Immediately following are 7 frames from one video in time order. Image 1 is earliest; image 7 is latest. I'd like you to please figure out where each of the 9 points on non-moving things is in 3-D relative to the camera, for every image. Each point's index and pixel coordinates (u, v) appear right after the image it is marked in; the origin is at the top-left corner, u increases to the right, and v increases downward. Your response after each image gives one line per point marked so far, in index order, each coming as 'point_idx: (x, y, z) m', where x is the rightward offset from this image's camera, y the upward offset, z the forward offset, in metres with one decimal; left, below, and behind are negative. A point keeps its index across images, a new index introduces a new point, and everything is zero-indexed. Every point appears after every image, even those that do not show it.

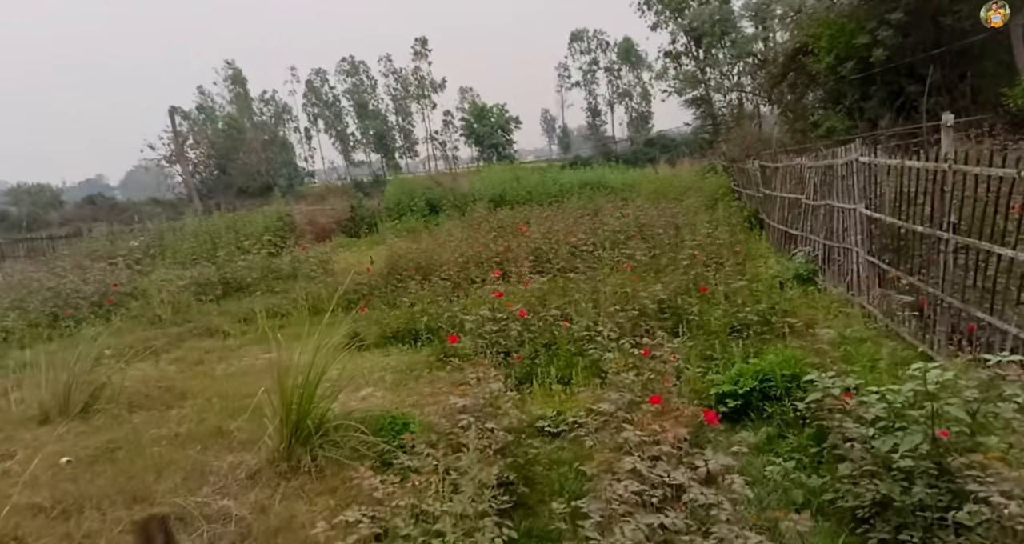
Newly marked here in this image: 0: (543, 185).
0: (+0.5, +2.1, +14.4) m
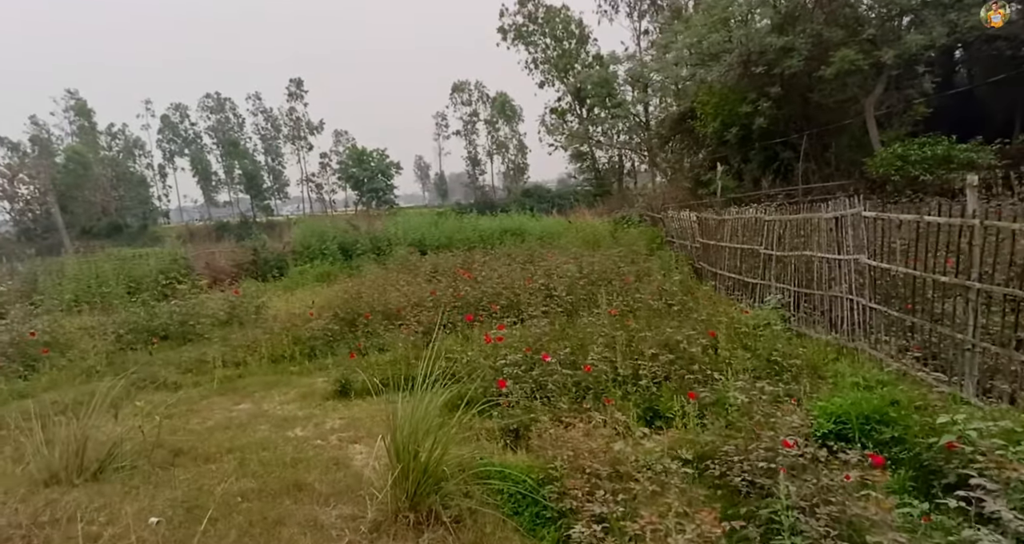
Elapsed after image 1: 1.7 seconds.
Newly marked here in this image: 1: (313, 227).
0: (-1.3, +1.0, +14.5) m
1: (-4.9, +1.1, +15.5) m
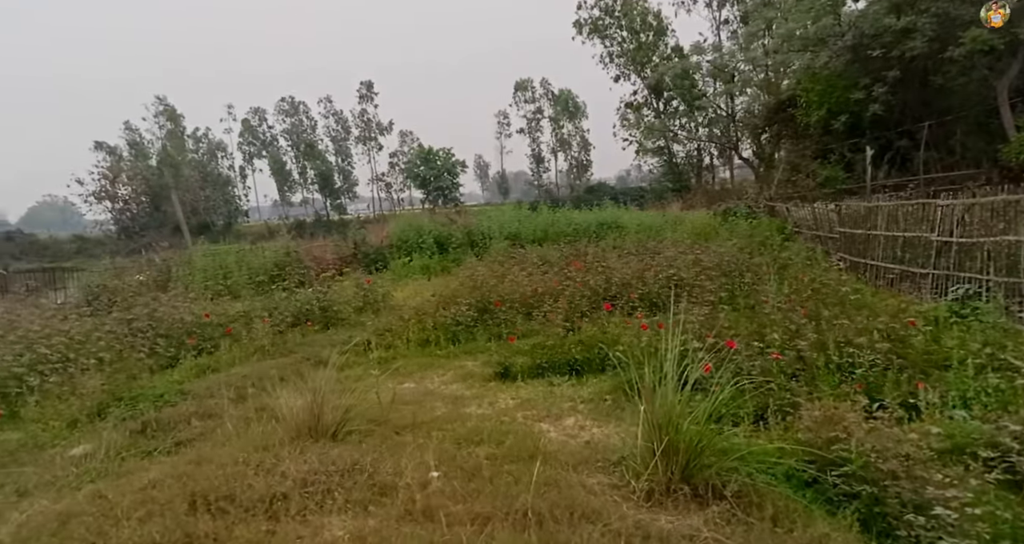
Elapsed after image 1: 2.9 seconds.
0: (+1.0, +1.2, +14.5) m
1: (-2.5, +1.3, +15.9) m
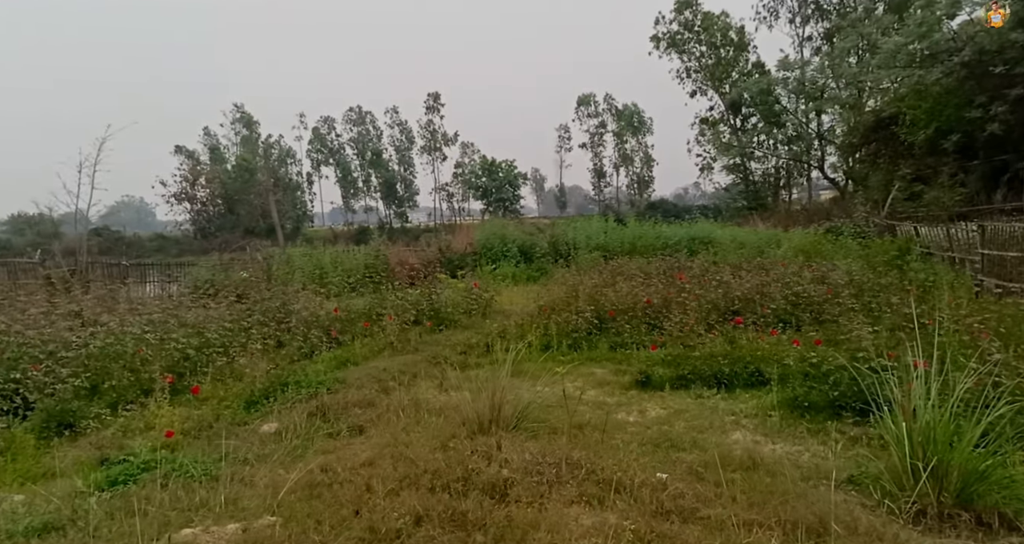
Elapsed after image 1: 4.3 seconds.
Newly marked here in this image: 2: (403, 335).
0: (+3.0, +0.9, +14.3) m
1: (-0.4, +1.1, +16.0) m
2: (-1.1, -0.7, +6.2) m
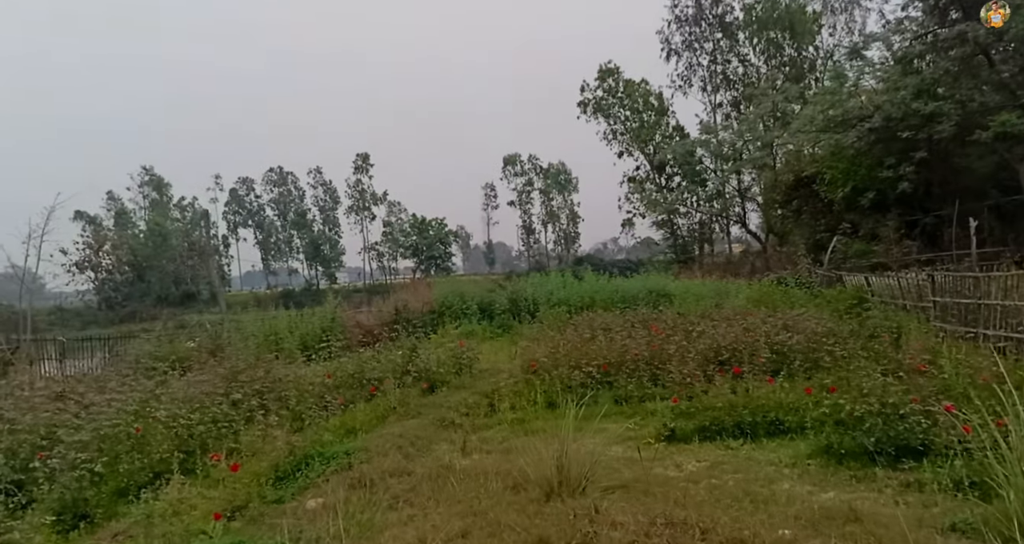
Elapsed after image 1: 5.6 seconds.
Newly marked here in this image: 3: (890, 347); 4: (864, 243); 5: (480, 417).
0: (+2.1, -0.3, +14.6) m
1: (-1.4, -0.4, +16.0) m
2: (-1.1, -1.2, +6.0) m
3: (+3.6, -0.7, +6.0) m
4: (+7.8, +0.6, +14.1) m
5: (-0.3, -1.3, +5.8) m
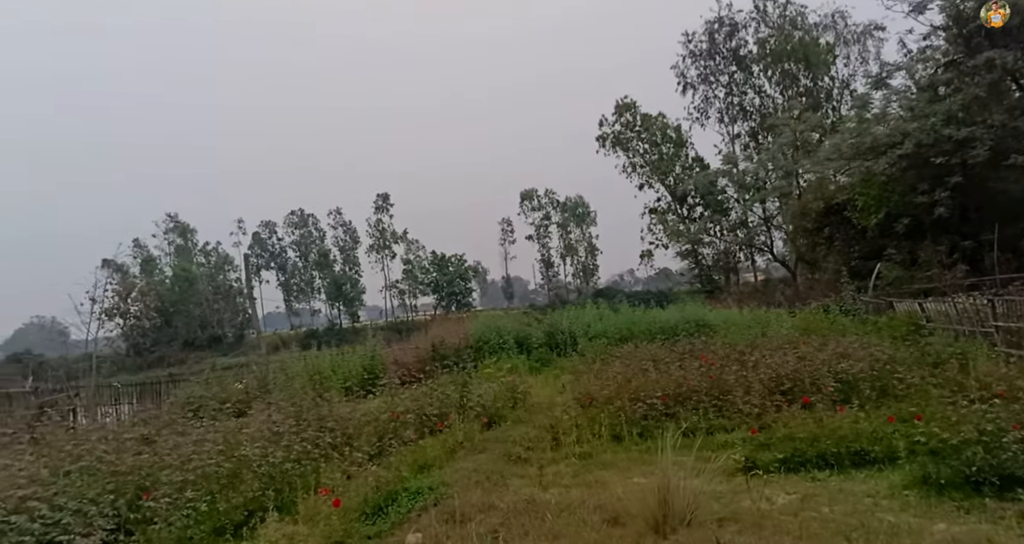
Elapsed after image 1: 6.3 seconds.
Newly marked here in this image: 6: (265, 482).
0: (+2.9, -1.1, +14.5) m
1: (-0.5, -1.3, +16.0) m
2: (-0.5, -1.6, +6.0) m
3: (+4.2, -0.9, +5.9) m
4: (+8.6, +0.1, +13.9) m
5: (+0.3, -1.6, +5.8) m
6: (-1.7, -1.4, +4.3) m
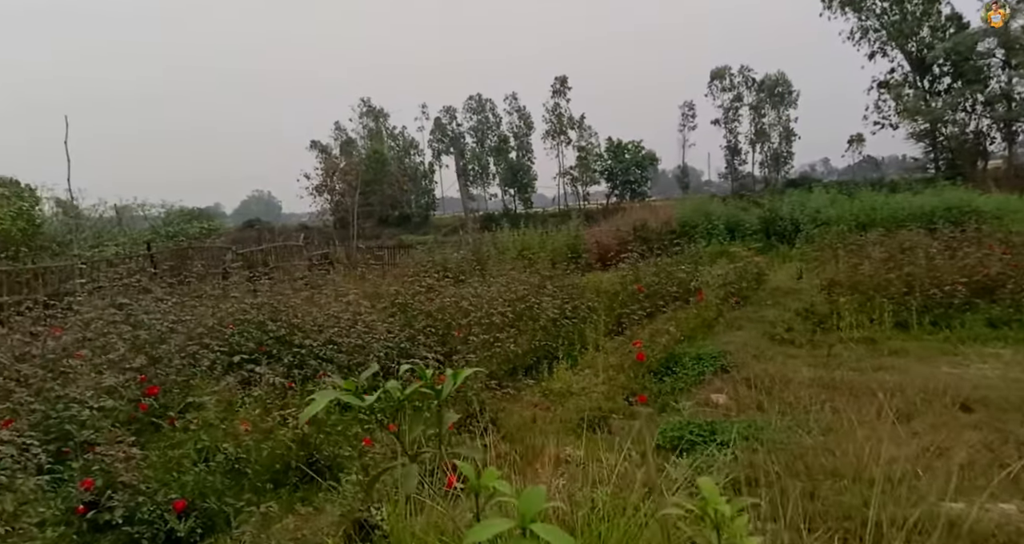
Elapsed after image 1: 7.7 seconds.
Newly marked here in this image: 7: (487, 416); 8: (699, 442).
0: (+7.4, +1.4, +12.8) m
1: (+4.5, +1.6, +15.2) m
2: (+1.8, -0.3, +5.7) m
3: (+6.3, 0.0, +4.3) m
4: (+12.7, +2.0, +10.6) m
5: (+2.6, -0.5, +5.3) m
6: (+0.3, -0.4, +4.4) m
7: (-0.1, -0.7, +3.0) m
8: (+0.8, -0.7, +2.6) m
